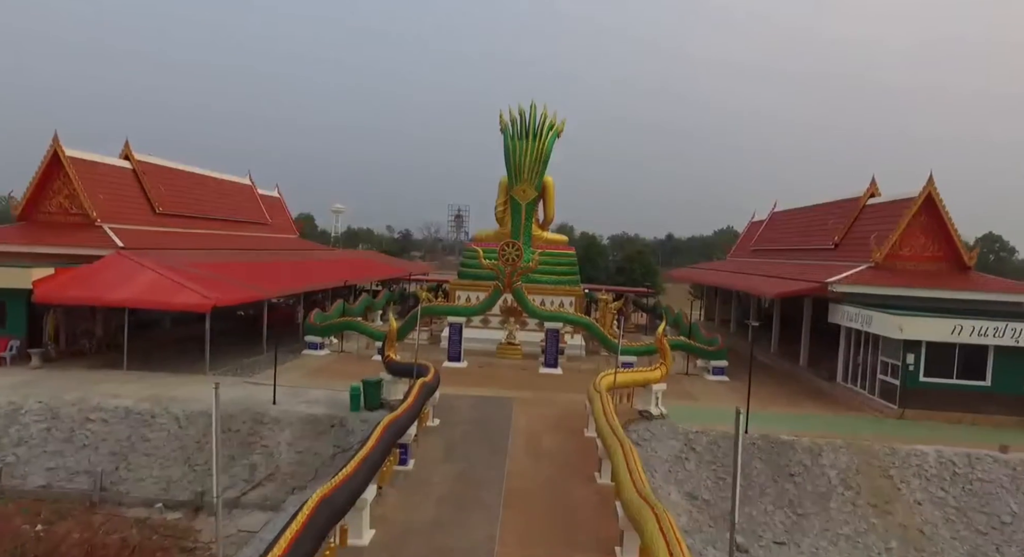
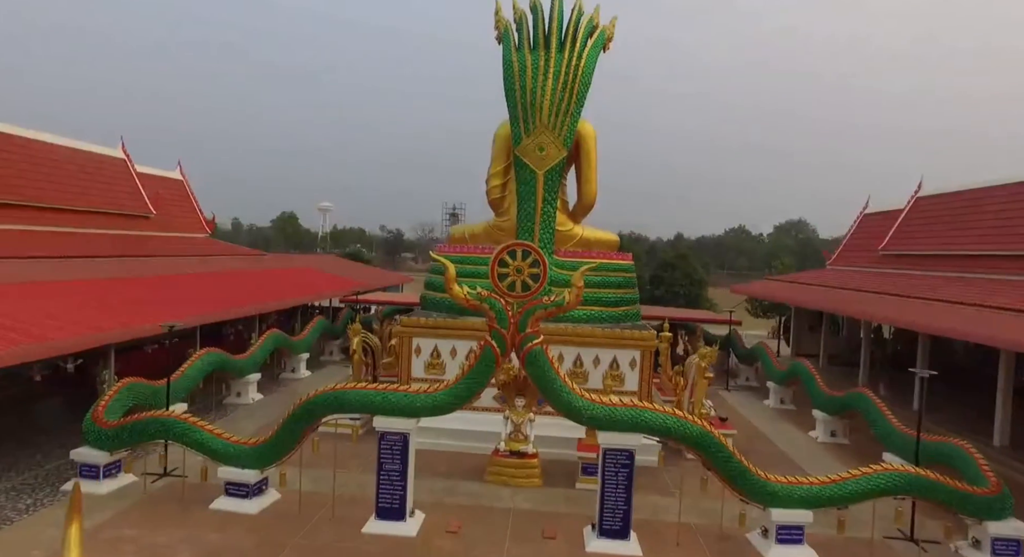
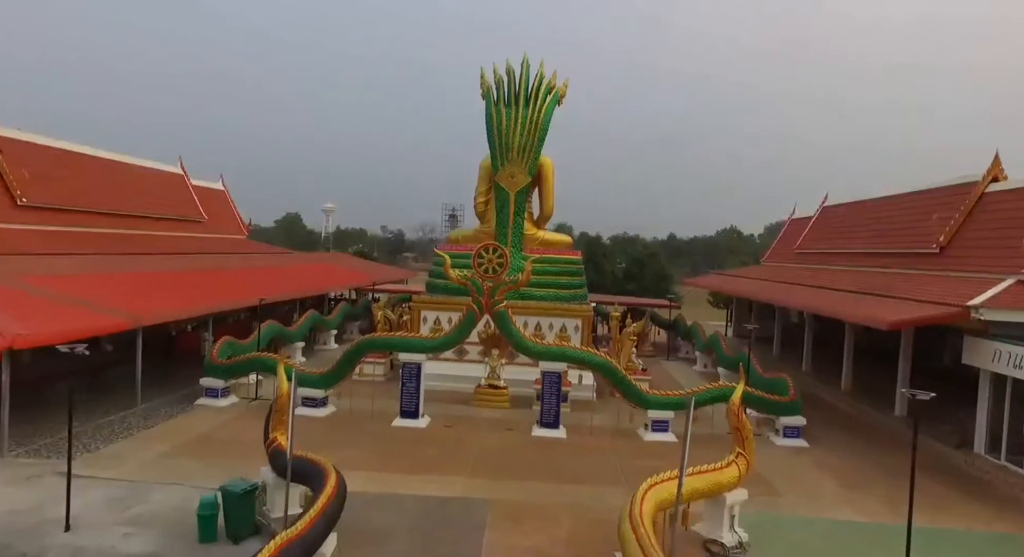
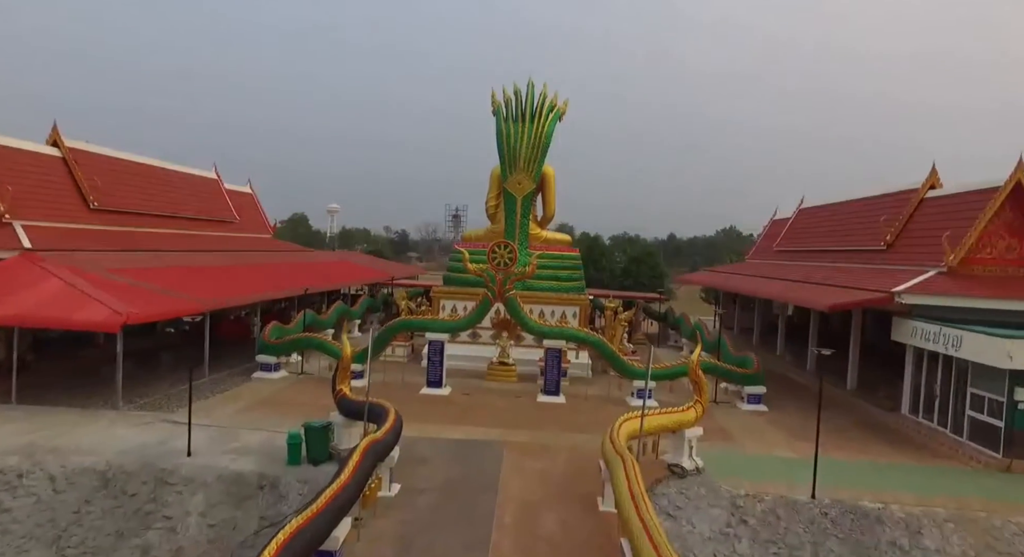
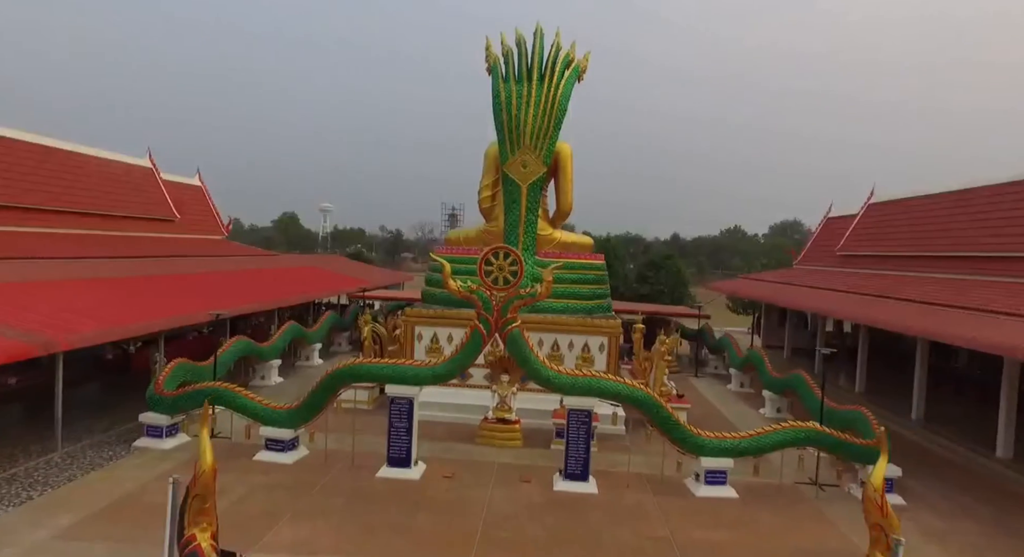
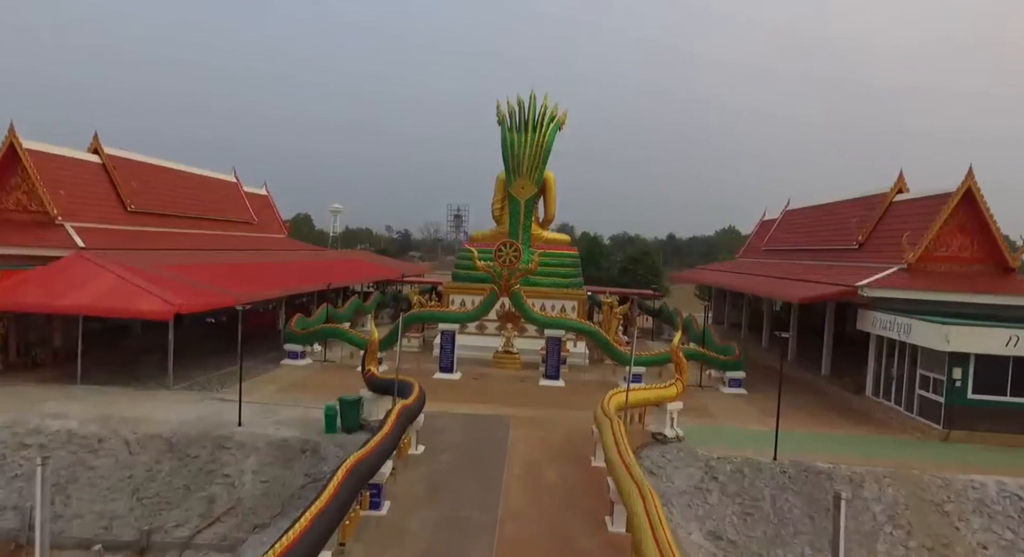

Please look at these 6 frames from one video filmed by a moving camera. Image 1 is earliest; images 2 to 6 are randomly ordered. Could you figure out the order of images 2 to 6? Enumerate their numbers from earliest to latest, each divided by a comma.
6, 4, 3, 5, 2
